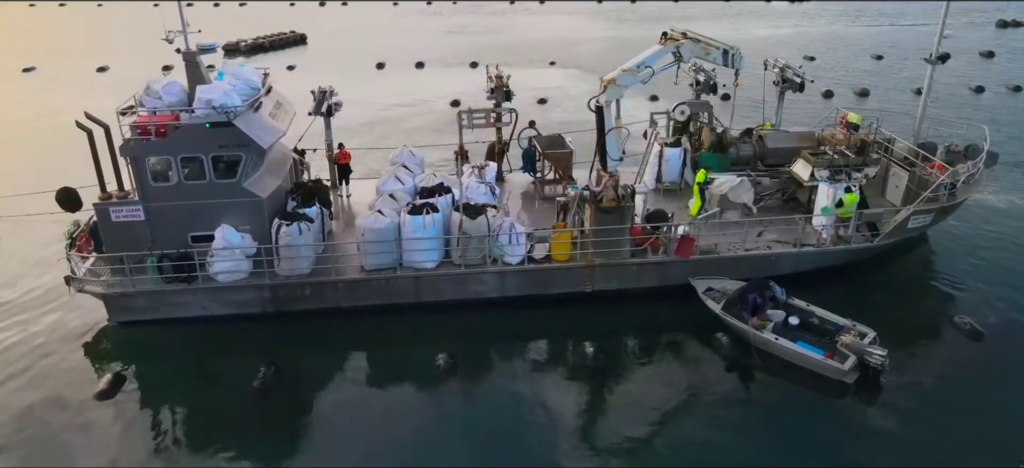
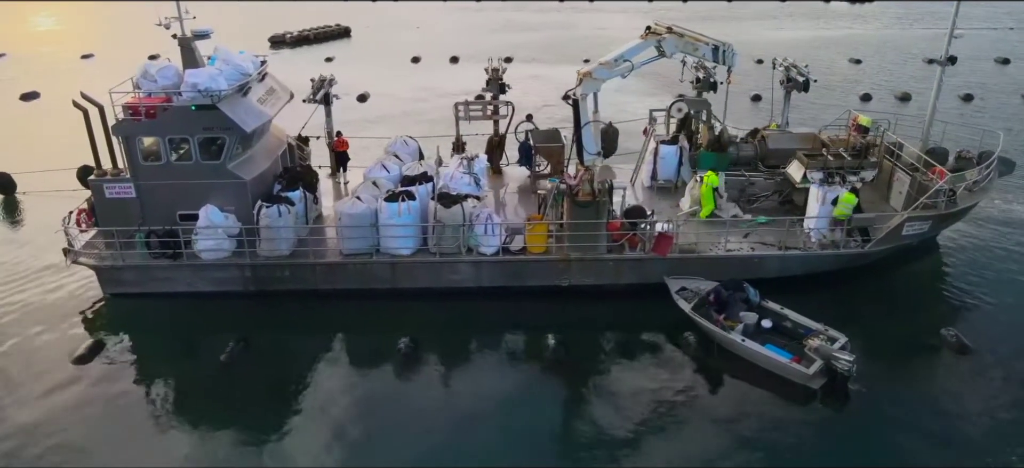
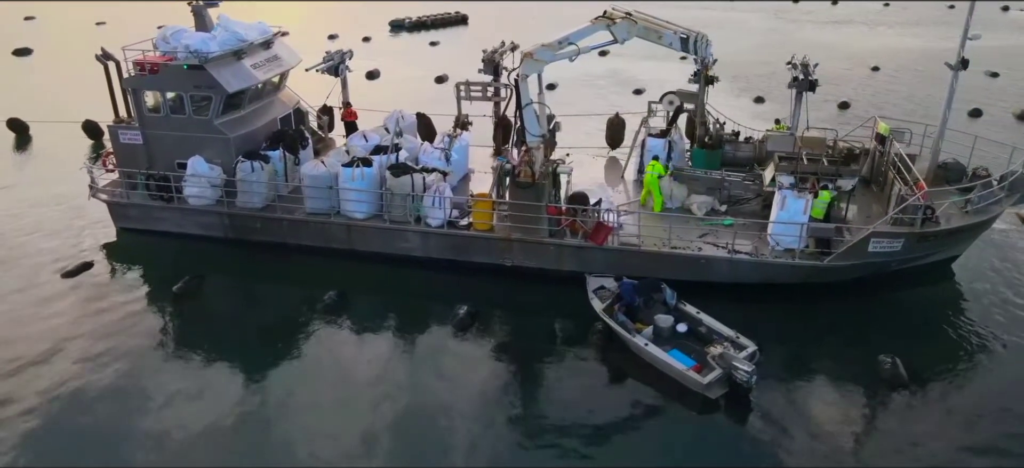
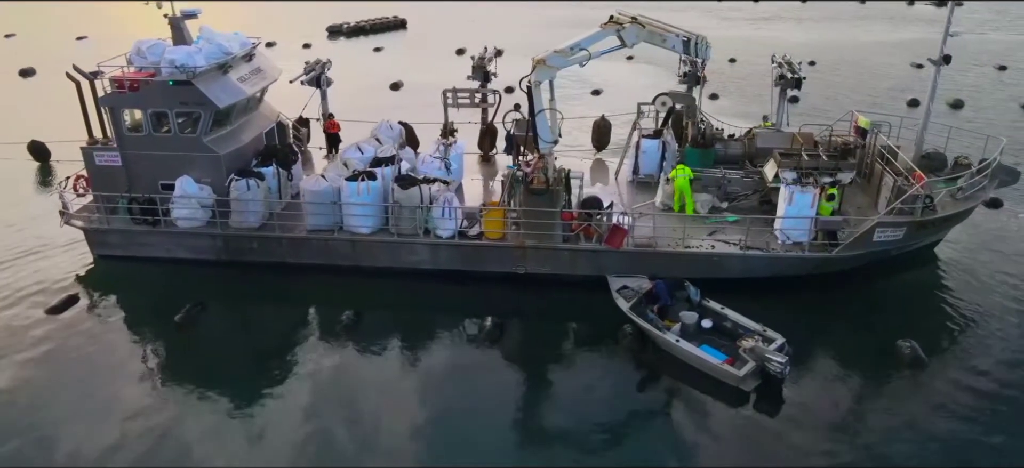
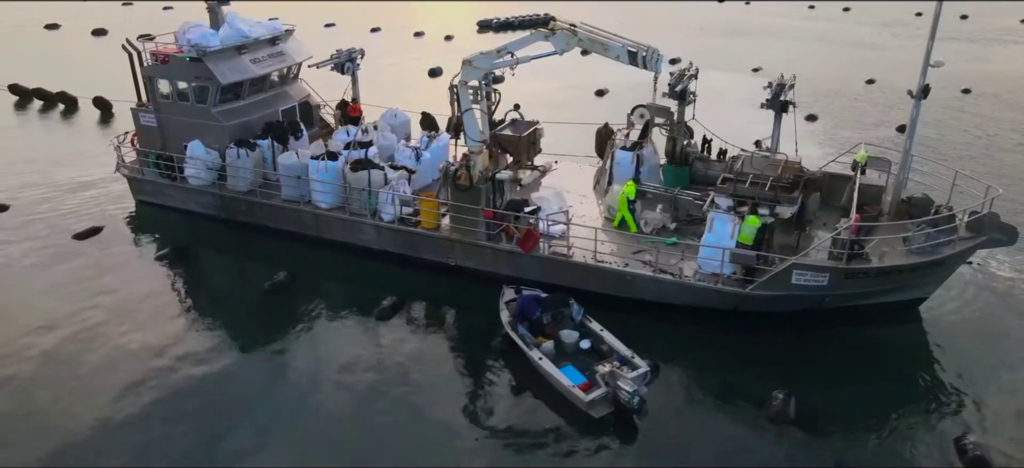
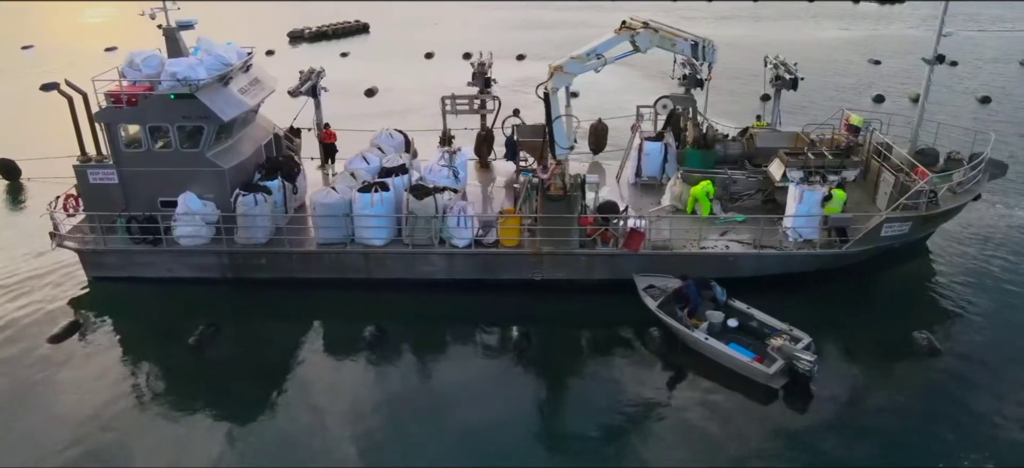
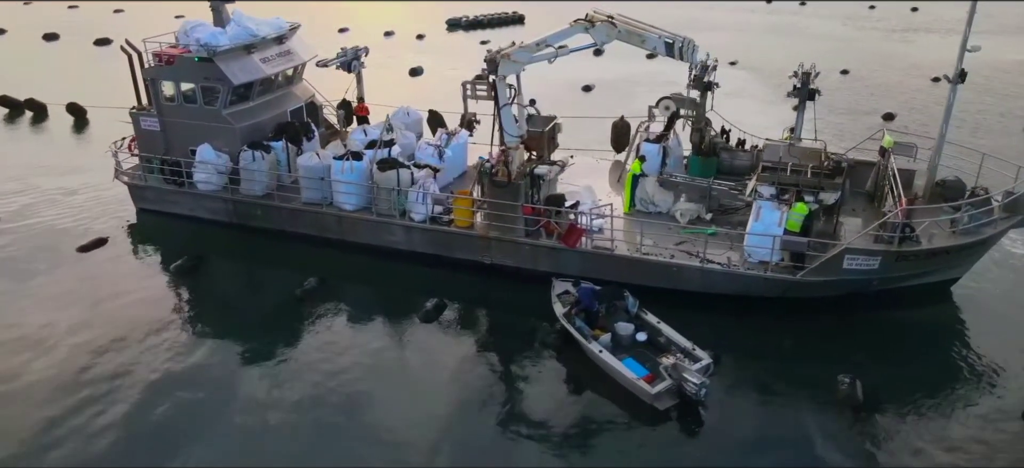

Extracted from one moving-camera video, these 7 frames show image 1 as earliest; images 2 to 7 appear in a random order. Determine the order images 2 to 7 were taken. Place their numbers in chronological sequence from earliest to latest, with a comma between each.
2, 6, 4, 3, 7, 5
